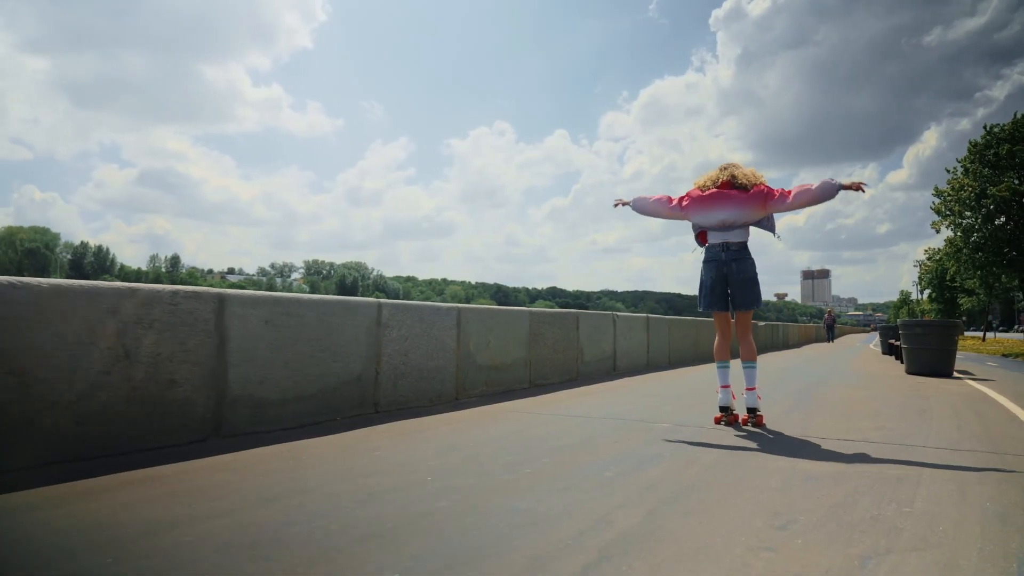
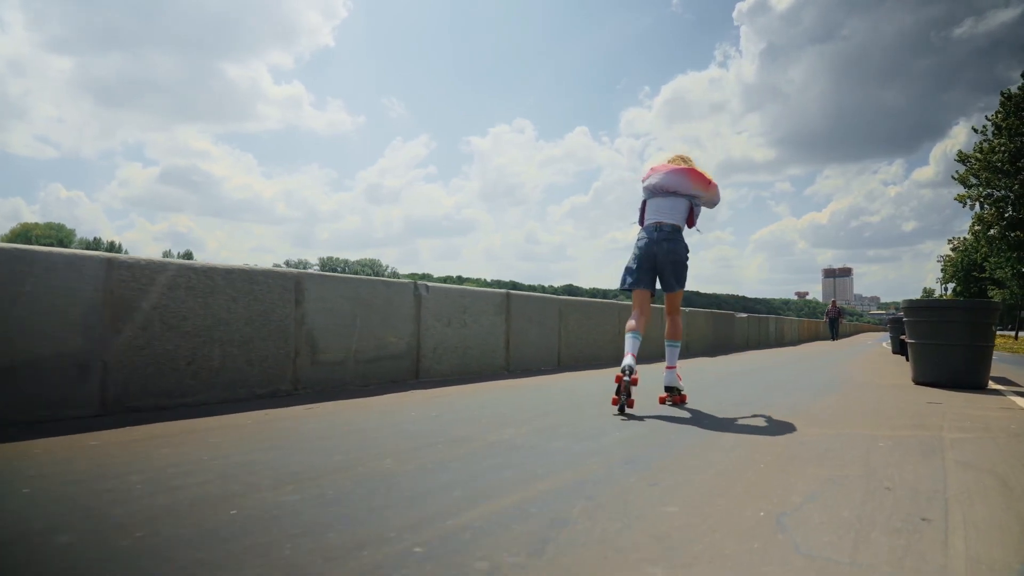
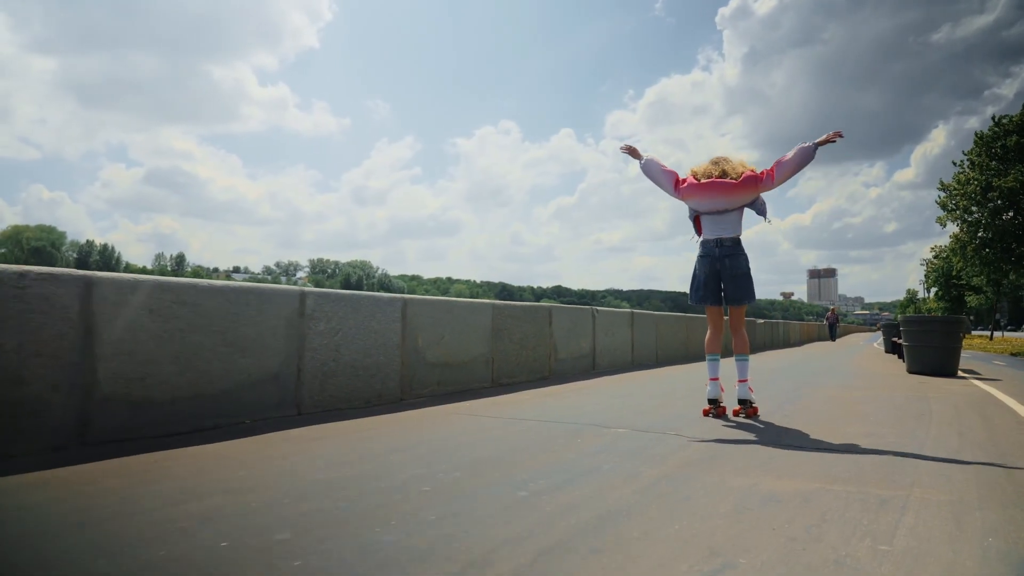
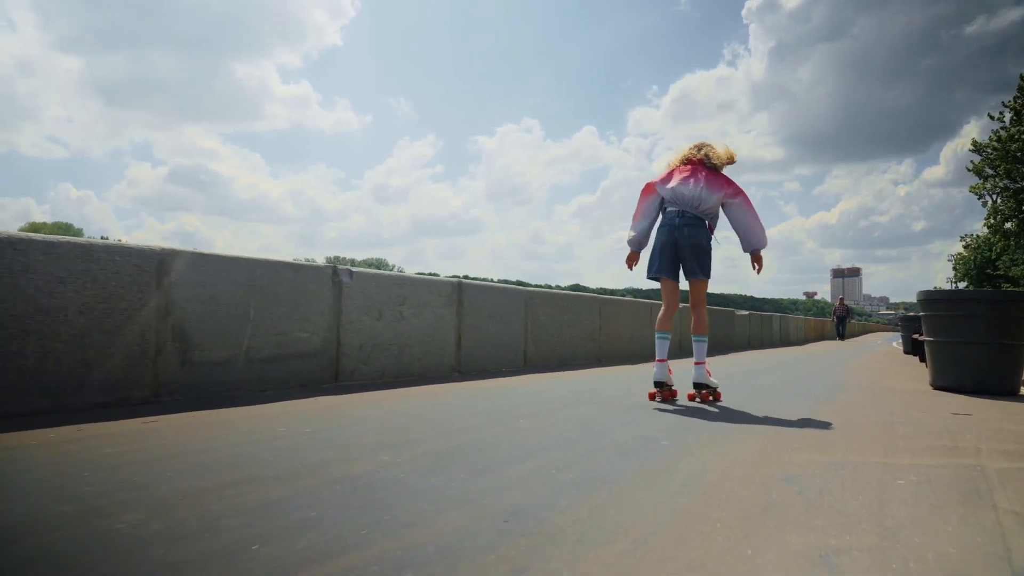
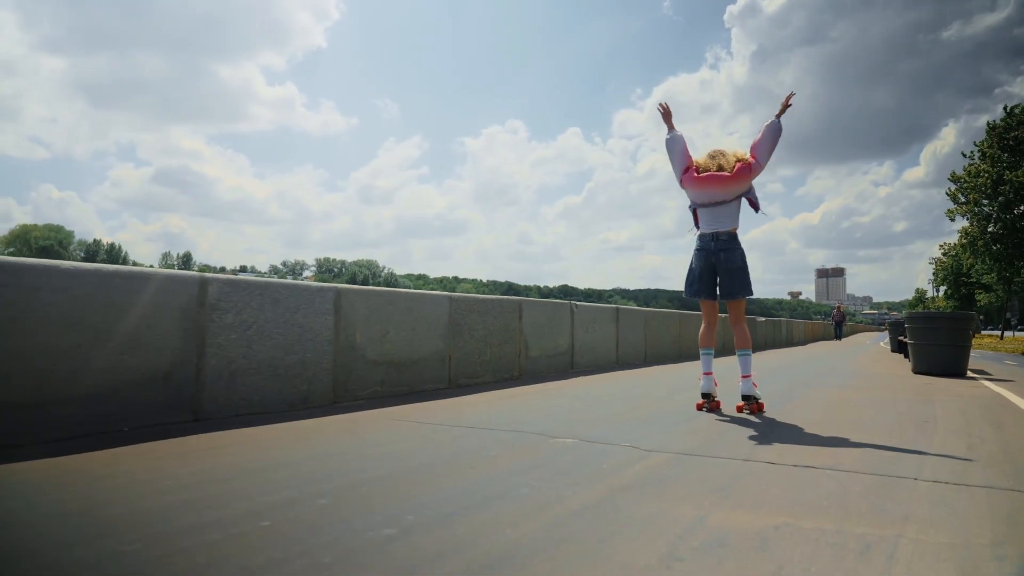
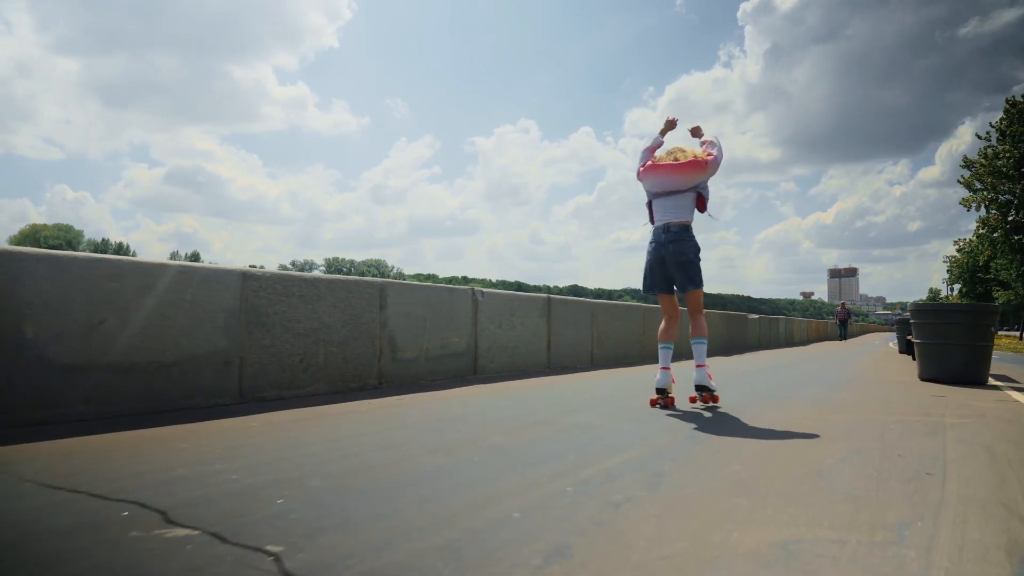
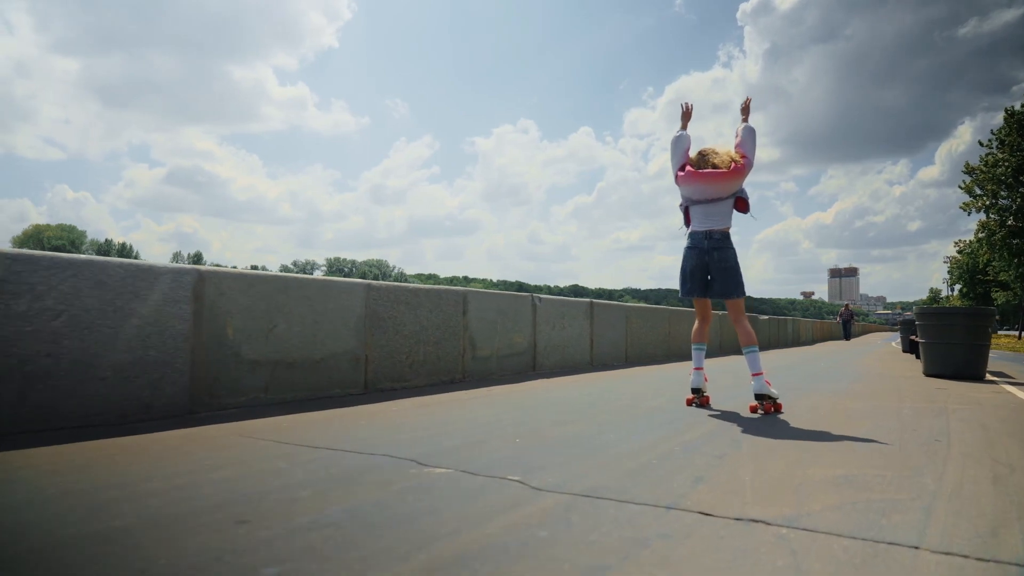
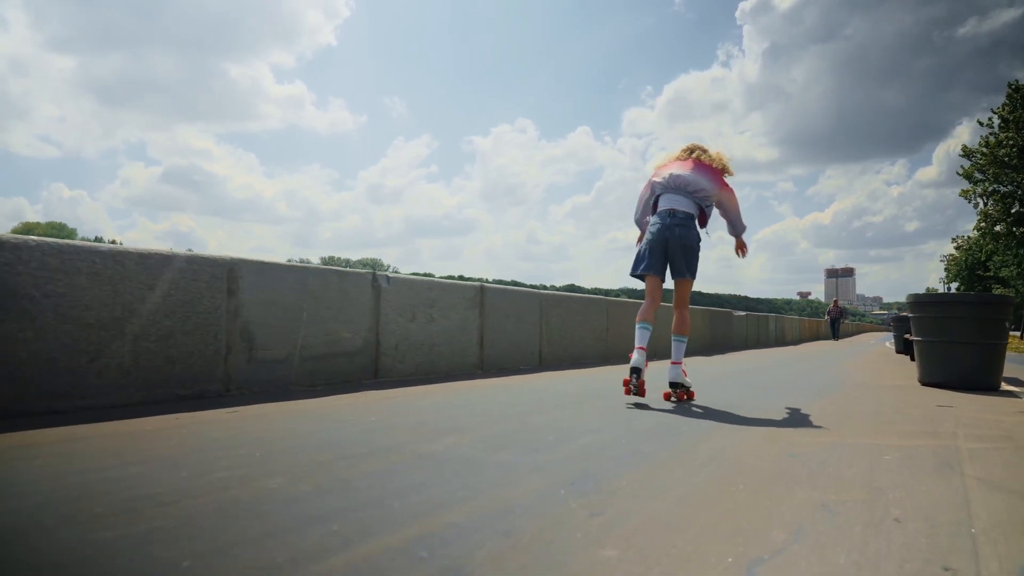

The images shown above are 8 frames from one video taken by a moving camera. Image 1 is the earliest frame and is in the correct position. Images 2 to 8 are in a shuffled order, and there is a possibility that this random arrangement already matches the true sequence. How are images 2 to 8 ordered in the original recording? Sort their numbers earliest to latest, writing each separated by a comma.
3, 5, 7, 6, 2, 8, 4
